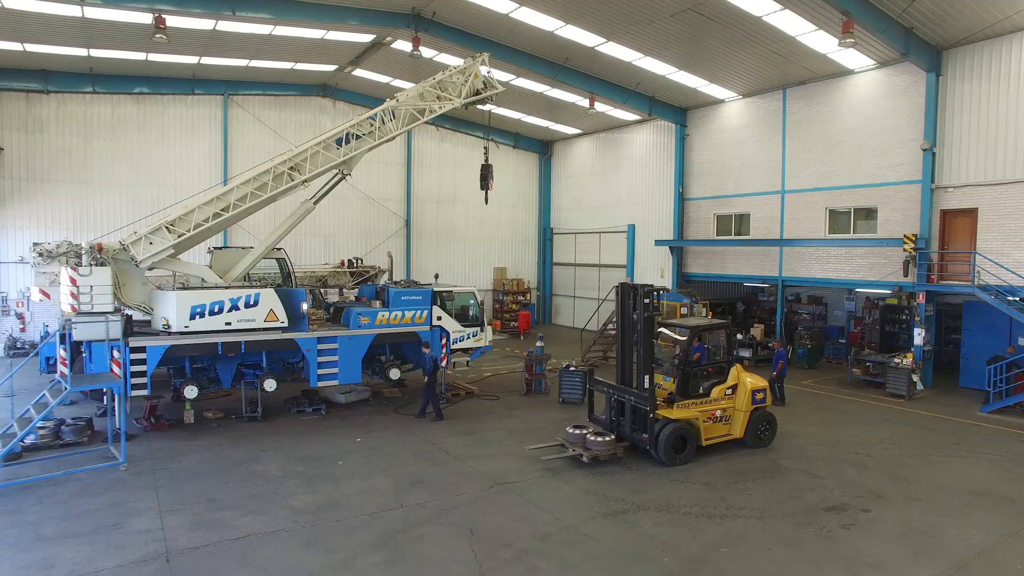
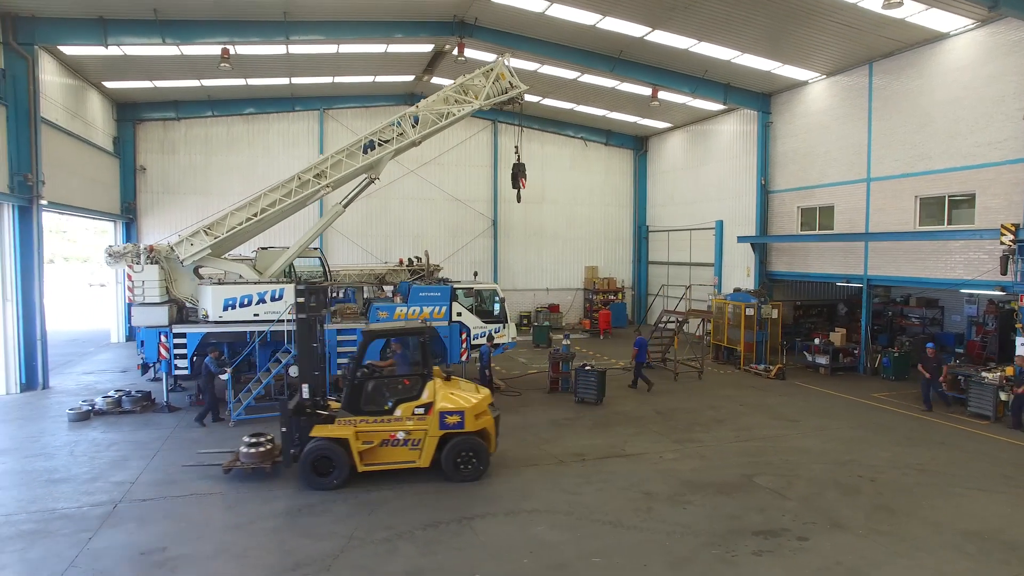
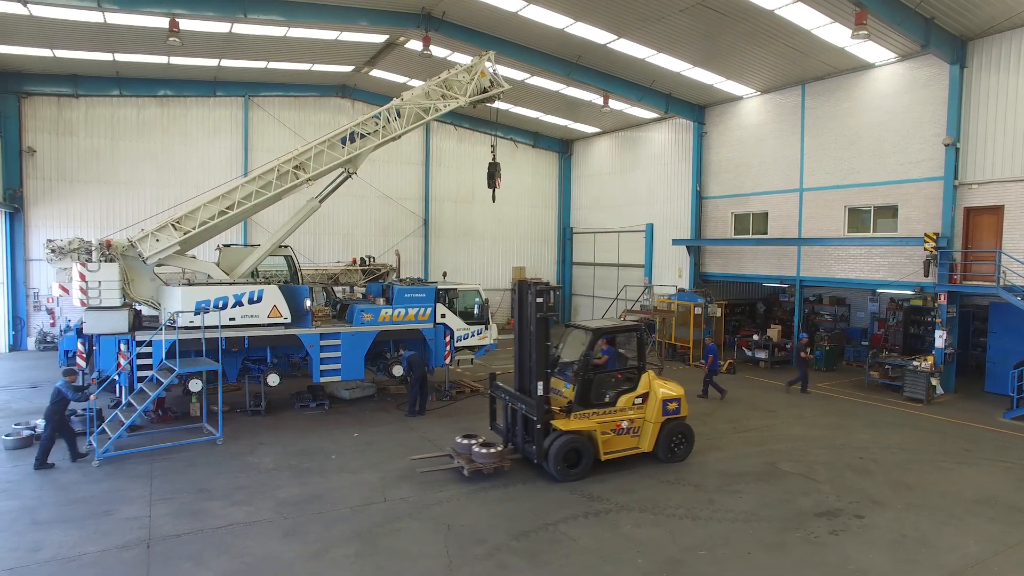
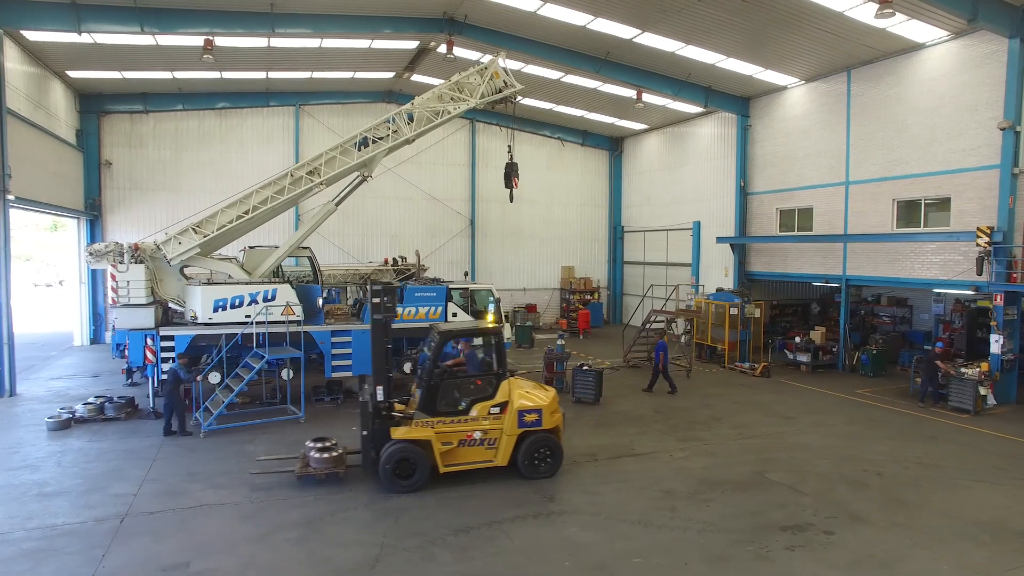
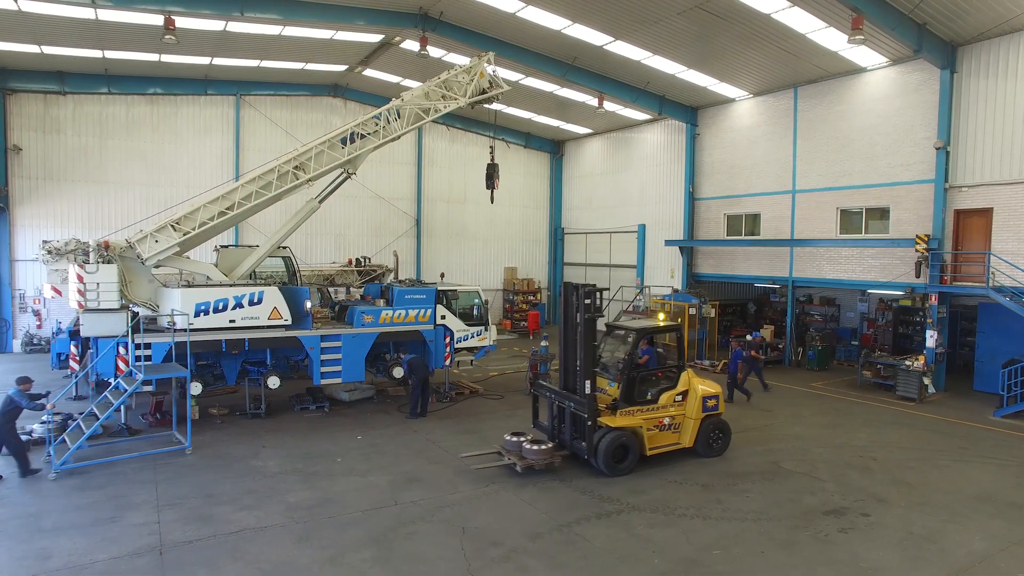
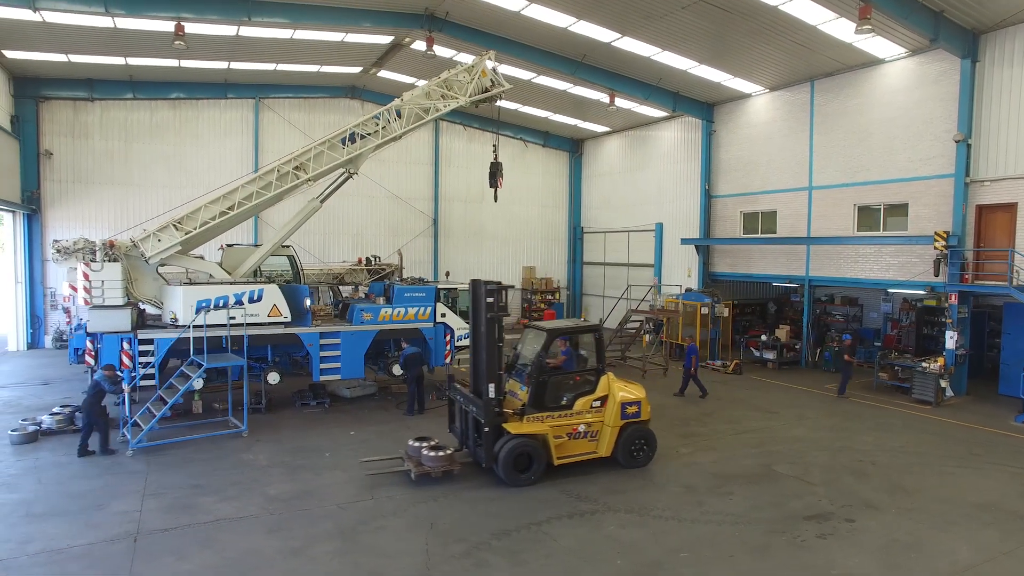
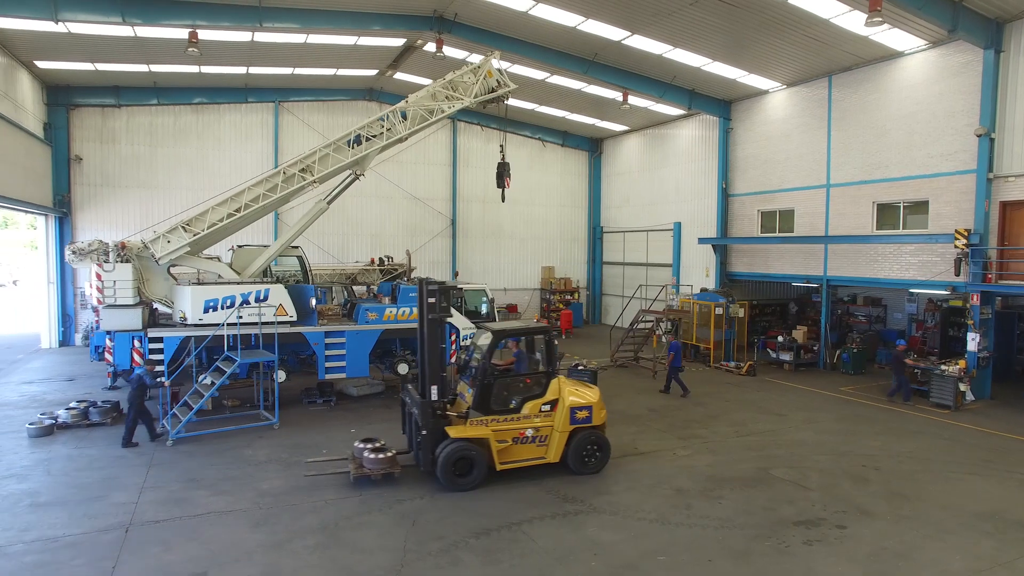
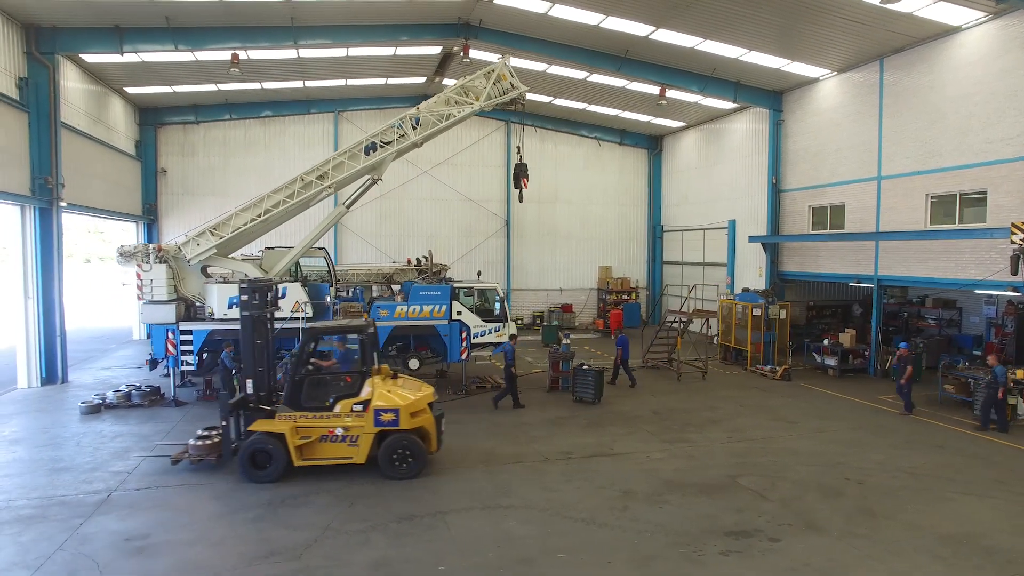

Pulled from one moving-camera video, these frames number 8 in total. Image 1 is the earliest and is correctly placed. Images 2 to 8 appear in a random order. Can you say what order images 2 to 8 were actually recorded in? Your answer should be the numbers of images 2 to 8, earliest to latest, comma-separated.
5, 3, 6, 7, 4, 2, 8
